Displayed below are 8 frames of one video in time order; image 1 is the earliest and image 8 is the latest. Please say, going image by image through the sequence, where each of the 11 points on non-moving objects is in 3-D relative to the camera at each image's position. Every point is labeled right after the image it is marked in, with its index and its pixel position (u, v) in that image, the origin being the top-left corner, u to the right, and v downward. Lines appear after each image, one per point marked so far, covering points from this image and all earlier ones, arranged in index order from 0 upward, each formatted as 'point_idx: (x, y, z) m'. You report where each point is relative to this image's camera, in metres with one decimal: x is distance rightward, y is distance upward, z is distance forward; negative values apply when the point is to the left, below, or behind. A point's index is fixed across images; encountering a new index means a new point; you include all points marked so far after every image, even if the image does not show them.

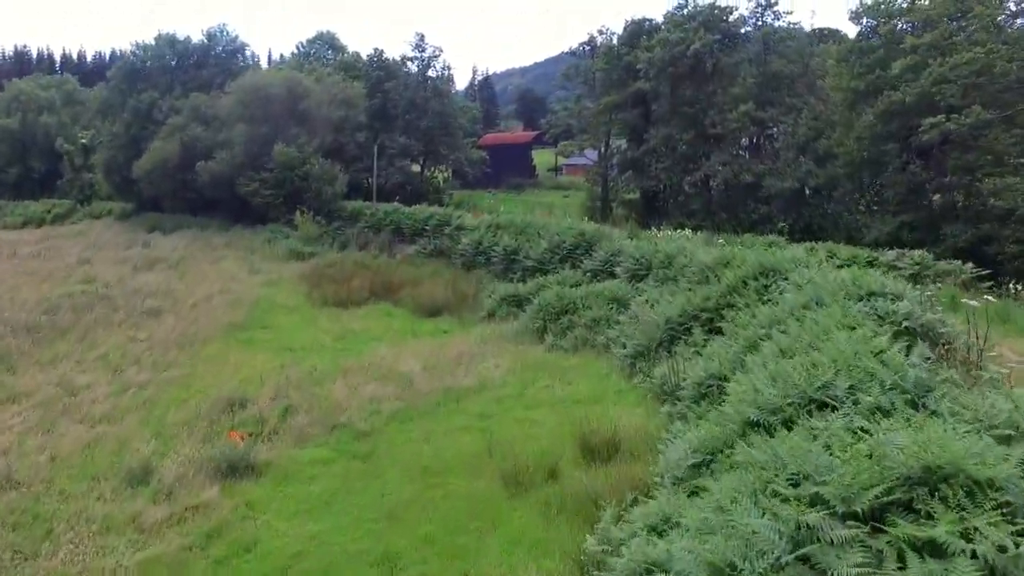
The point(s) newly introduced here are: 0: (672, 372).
0: (+2.2, -1.2, +11.6) m
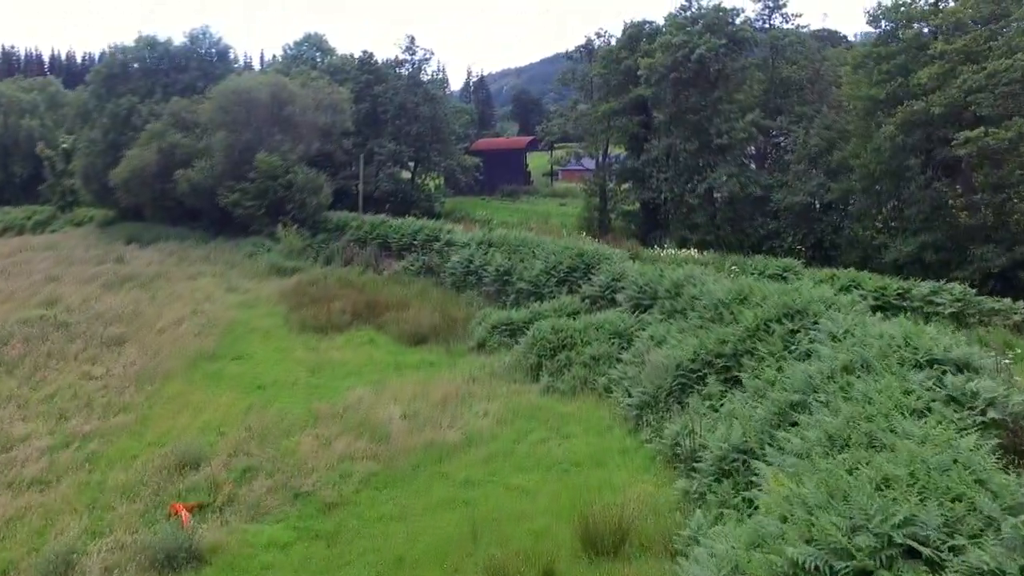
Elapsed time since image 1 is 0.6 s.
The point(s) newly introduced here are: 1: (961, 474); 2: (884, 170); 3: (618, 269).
0: (+2.1, -1.7, +10.1) m
1: (+2.9, -1.2, +5.4) m
2: (+8.9, +2.8, +19.8) m
3: (+2.3, +0.4, +17.6) m
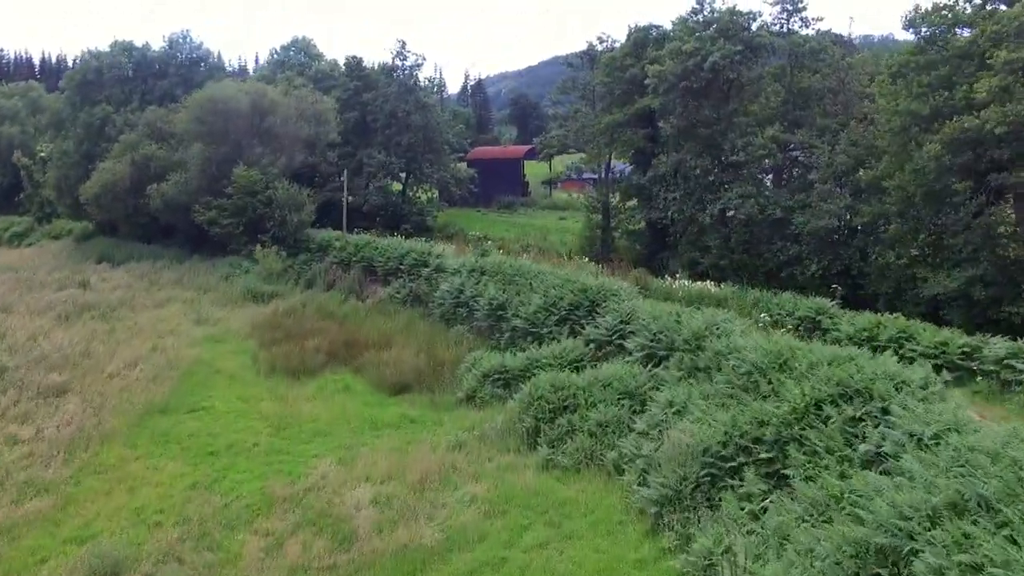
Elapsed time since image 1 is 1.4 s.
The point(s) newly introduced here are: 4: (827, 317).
0: (+2.0, -2.5, +7.9) m
1: (+2.8, -1.9, +3.2) m
2: (+8.7, +2.0, +17.6) m
3: (+2.1, -0.4, +15.5) m
4: (+5.4, -0.5, +14.4) m
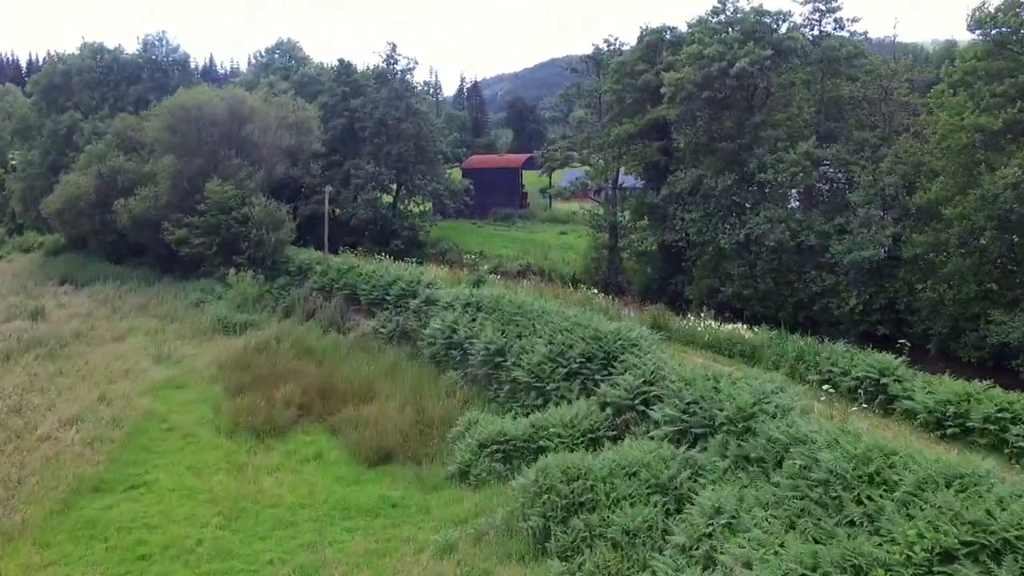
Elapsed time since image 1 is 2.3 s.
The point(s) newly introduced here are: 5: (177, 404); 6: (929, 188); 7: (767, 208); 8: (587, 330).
0: (+2.1, -3.3, +5.4) m
1: (+2.9, -2.7, +0.7) m
2: (+8.8, +1.2, +15.1) m
3: (+2.2, -1.2, +12.9) m
4: (+5.5, -1.3, +11.9) m
5: (-6.9, -2.4, +17.1) m
6: (+8.7, +2.1, +17.3) m
7: (+6.1, +1.9, +19.9) m
8: (+1.4, -0.7, +15.0) m
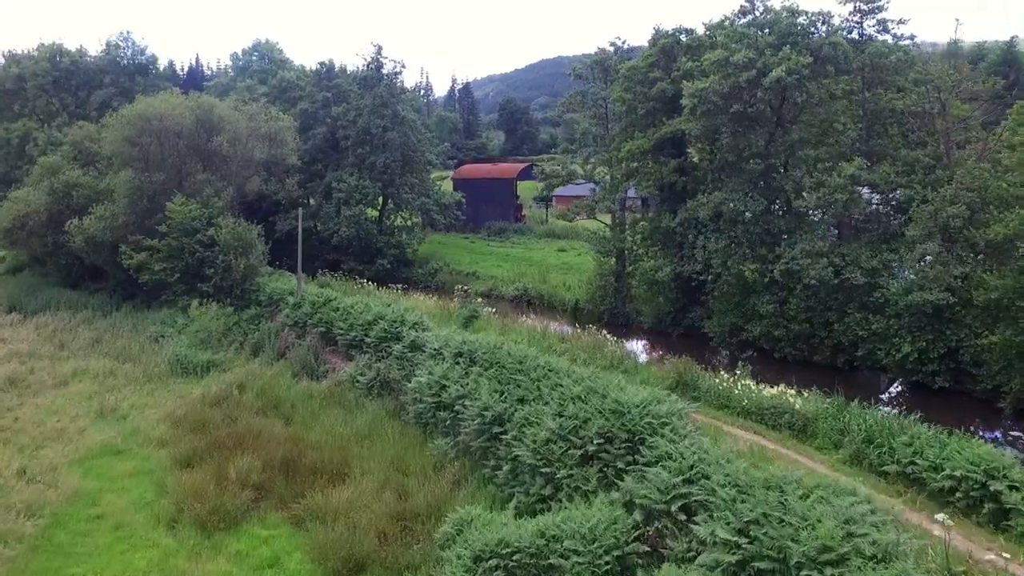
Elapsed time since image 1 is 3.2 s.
0: (+2.2, -4.2, +2.8) m
1: (+3.0, -3.6, -2.0) m
2: (+8.8, +0.3, +12.6) m
3: (+2.2, -2.1, +10.3) m
4: (+5.5, -2.2, +9.2) m
5: (-6.9, -3.3, +14.3) m
6: (+8.7, +1.2, +14.7) m
7: (+6.1, +1.0, +17.3) m
8: (+1.4, -1.6, +12.3) m
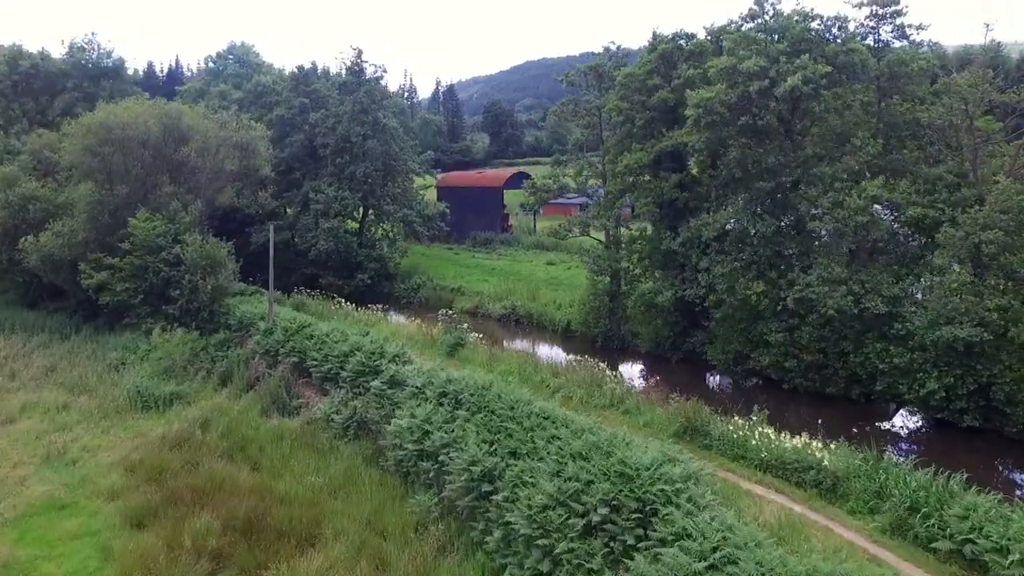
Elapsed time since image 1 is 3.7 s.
0: (+2.3, -4.8, +1.3) m
1: (+3.2, -4.2, -3.4) m
2: (+8.6, -0.2, +11.2) m
3: (+2.1, -2.6, +8.8) m
4: (+5.5, -2.8, +7.8) m
5: (-7.0, -3.9, +12.7) m
6: (+8.5, +0.7, +13.4) m
7: (+5.9, +0.5, +15.9) m
8: (+1.3, -2.2, +10.8) m
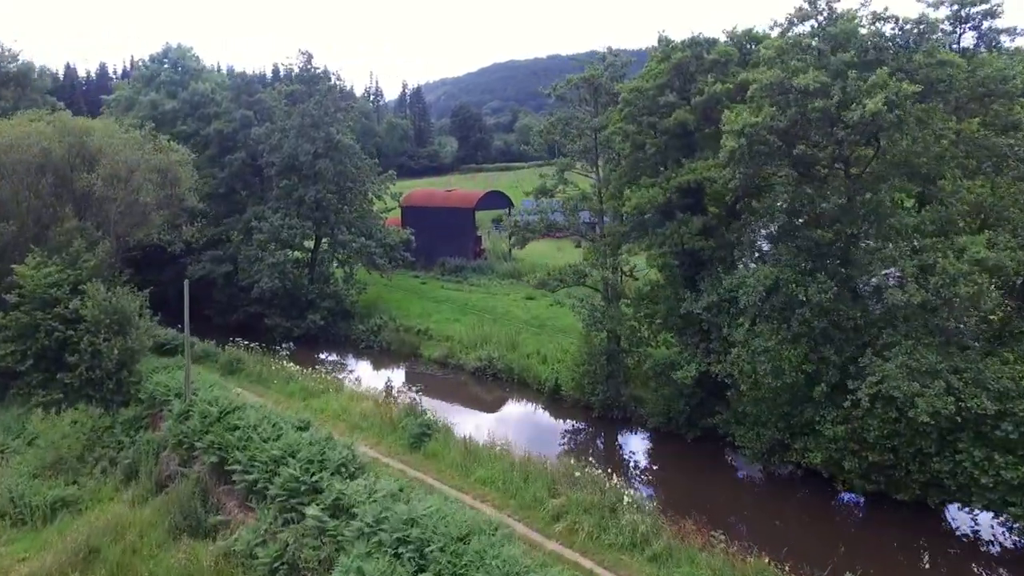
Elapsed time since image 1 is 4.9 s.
0: (+2.6, -6.1, -2.6) m
1: (+3.7, -5.4, -7.3) m
2: (+8.6, -1.4, +7.5) m
3: (+2.2, -3.9, +4.9) m
4: (+5.5, -4.0, +4.1) m
5: (-7.1, -5.2, +8.5) m
6: (+8.3, -0.6, +9.7) m
7: (+5.6, -0.8, +12.1) m
8: (+1.2, -3.5, +6.9) m
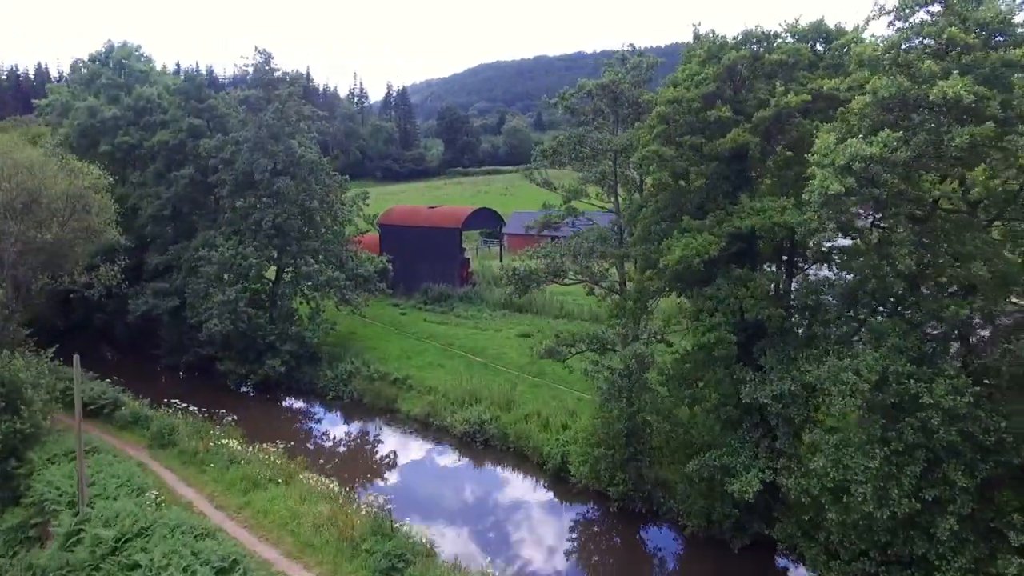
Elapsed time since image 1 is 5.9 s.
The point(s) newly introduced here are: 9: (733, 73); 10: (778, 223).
0: (+2.9, -7.1, -6.5) m
1: (+4.1, -6.5, -11.1) m
2: (+8.7, -2.5, +3.8) m
3: (+2.4, -5.0, +1.0) m
4: (+5.7, -5.1, +0.2) m
5: (-7.0, -6.3, +4.5) m
6: (+8.4, -1.6, +6.0) m
7: (+5.7, -1.9, +8.3) m
8: (+1.4, -4.6, +3.0) m
9: (+3.1, +3.1, +11.9) m
10: (+3.3, +0.8, +10.6) m
